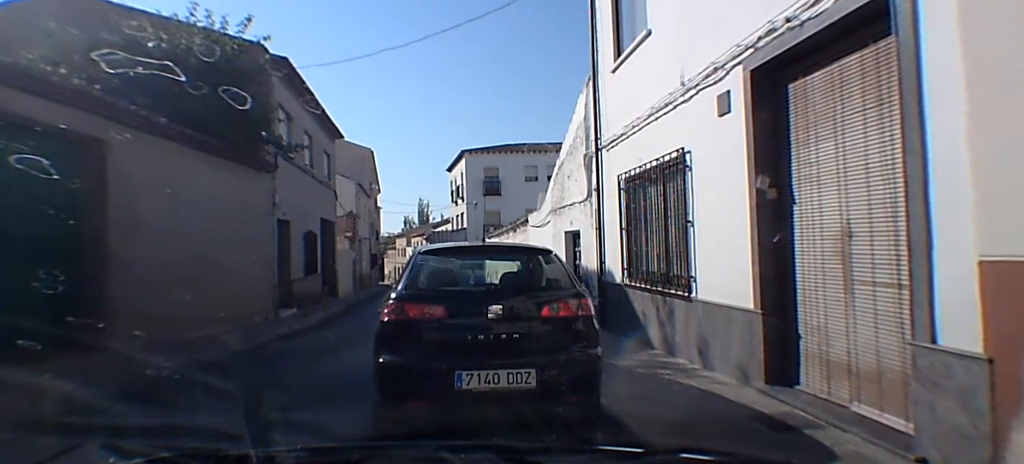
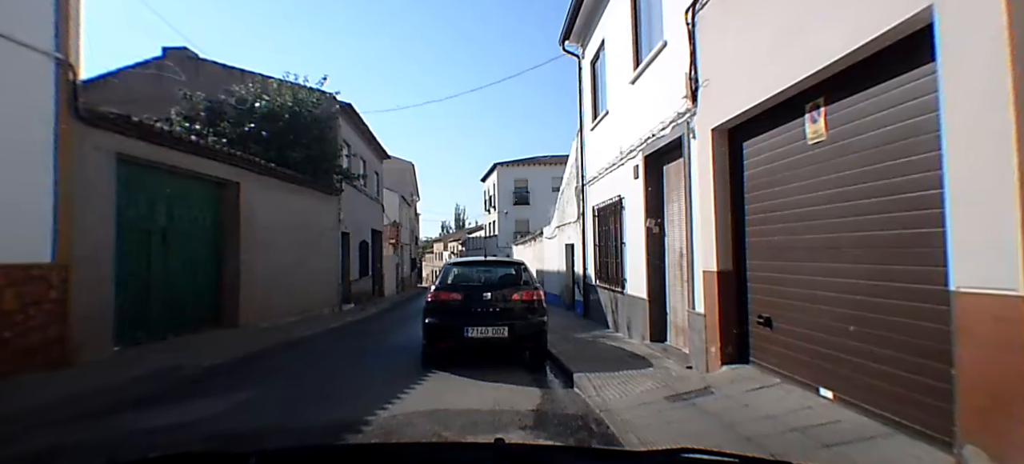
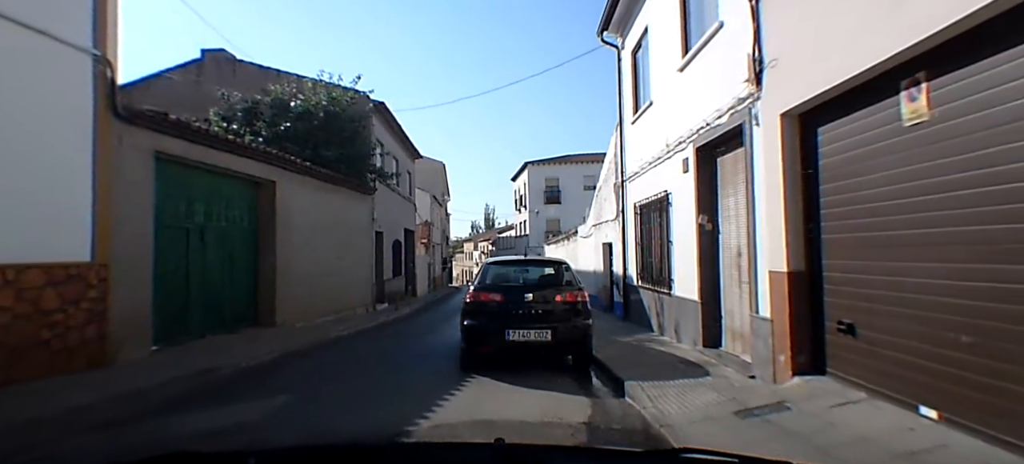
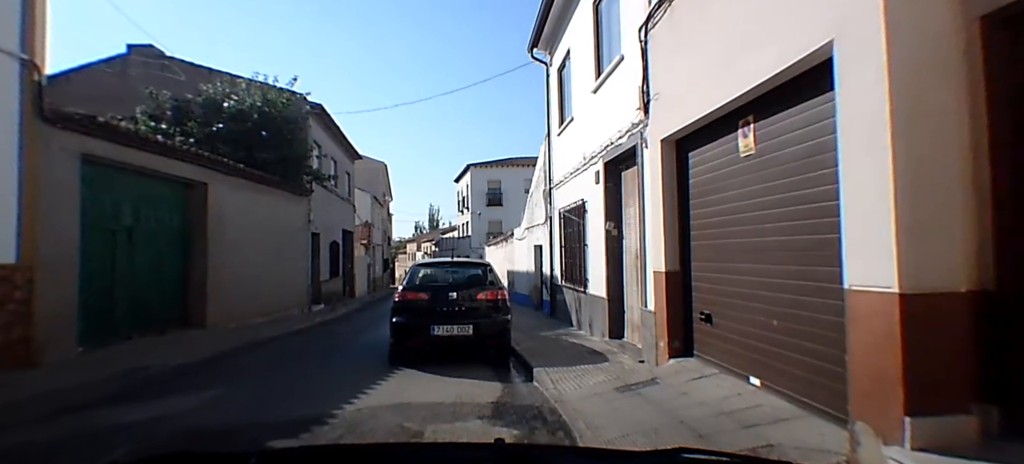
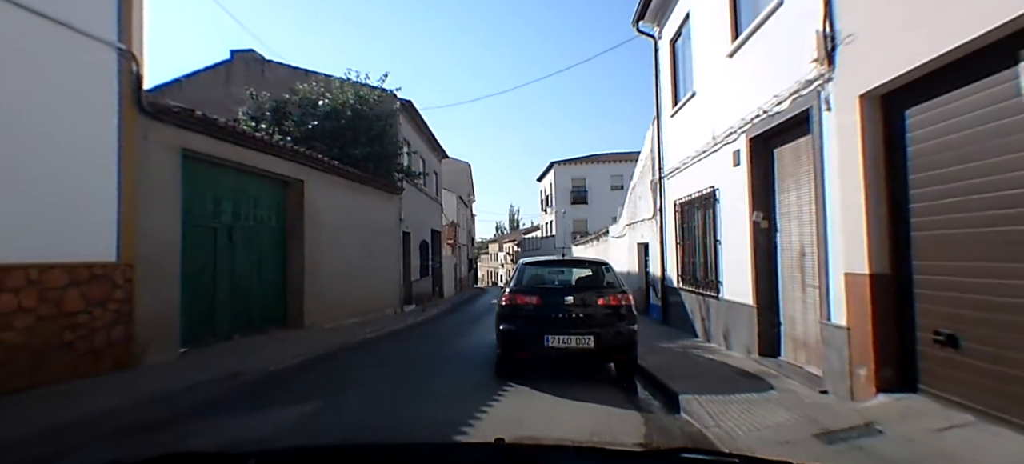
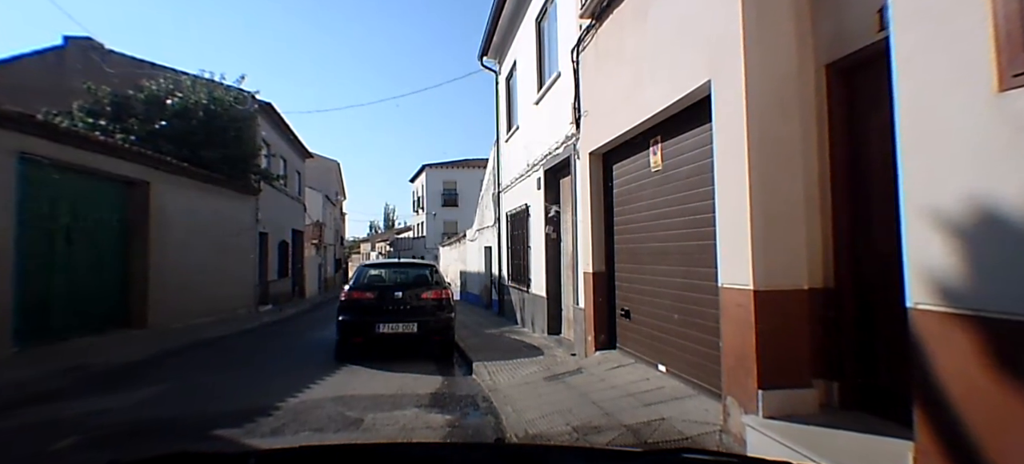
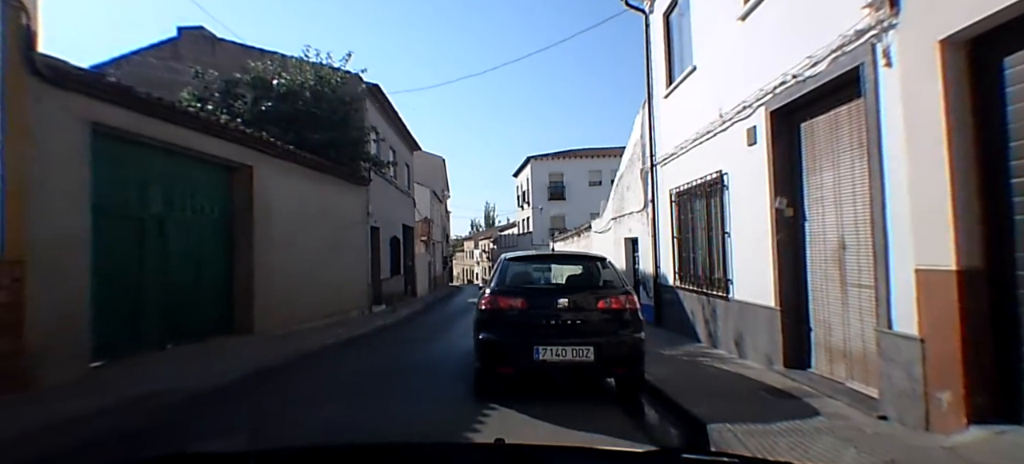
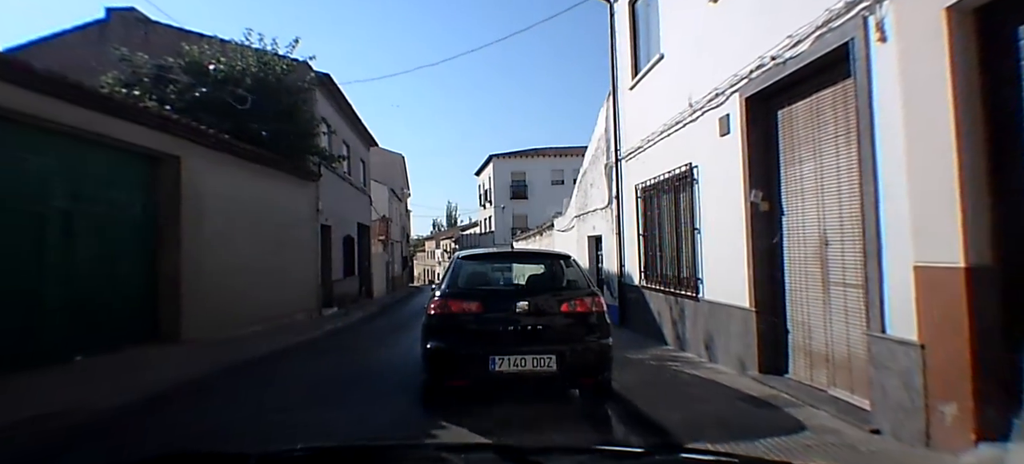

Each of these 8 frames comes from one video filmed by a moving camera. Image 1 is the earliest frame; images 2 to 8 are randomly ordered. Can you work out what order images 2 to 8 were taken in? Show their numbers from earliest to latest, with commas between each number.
8, 7, 5, 3, 2, 4, 6
